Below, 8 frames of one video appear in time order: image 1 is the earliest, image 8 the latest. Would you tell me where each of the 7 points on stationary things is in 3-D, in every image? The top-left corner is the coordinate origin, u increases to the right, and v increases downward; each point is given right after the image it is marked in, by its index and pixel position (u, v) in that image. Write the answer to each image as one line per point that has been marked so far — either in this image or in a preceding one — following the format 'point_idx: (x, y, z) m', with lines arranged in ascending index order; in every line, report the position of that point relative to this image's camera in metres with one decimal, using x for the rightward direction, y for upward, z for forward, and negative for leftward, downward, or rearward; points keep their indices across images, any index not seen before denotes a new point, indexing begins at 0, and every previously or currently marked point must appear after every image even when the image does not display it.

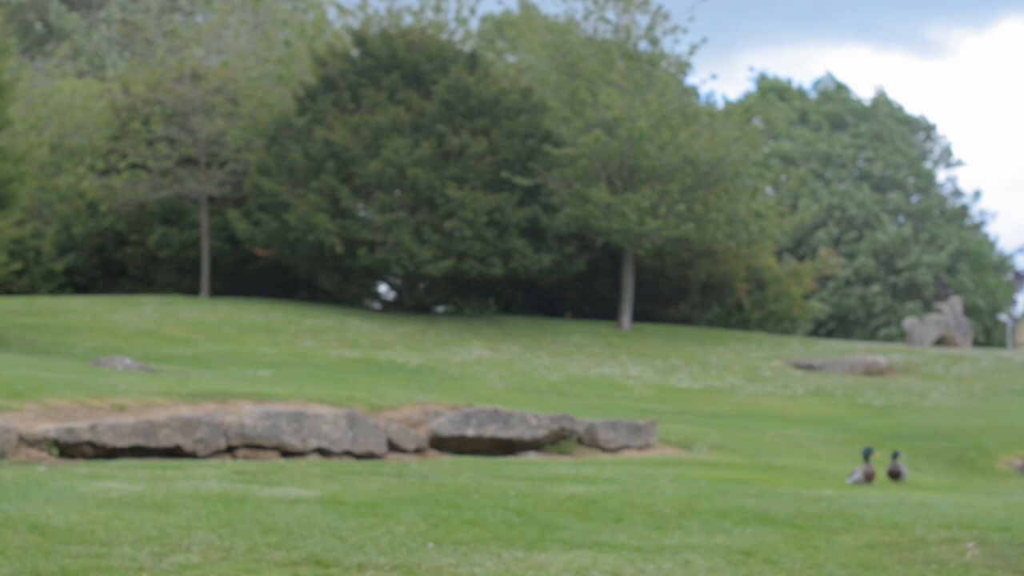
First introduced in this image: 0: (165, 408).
0: (-3.3, -1.1, +19.5) m
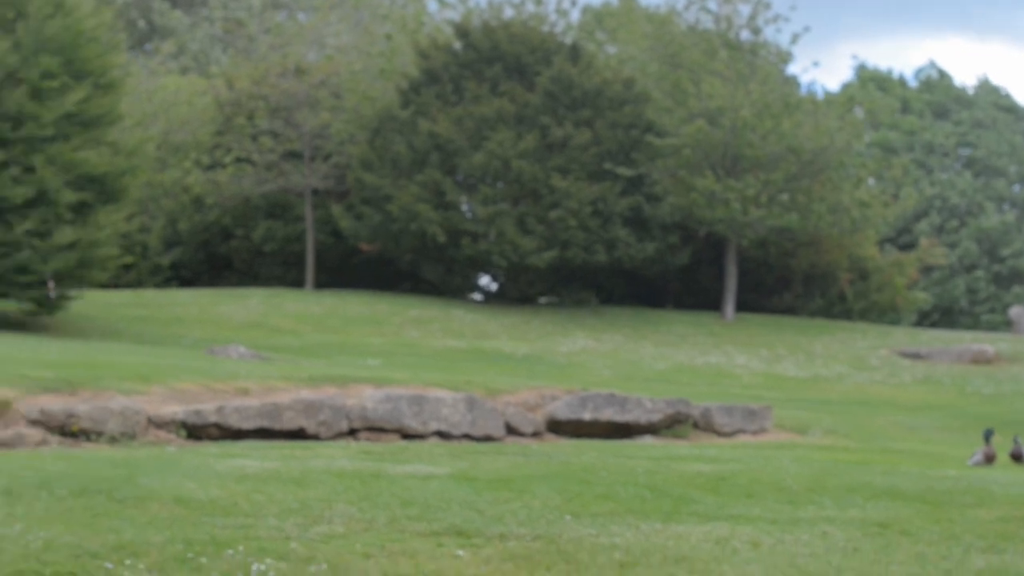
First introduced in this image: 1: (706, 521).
0: (-2.1, -1.0, +19.7) m
1: (+1.1, -1.4, +12.1) m
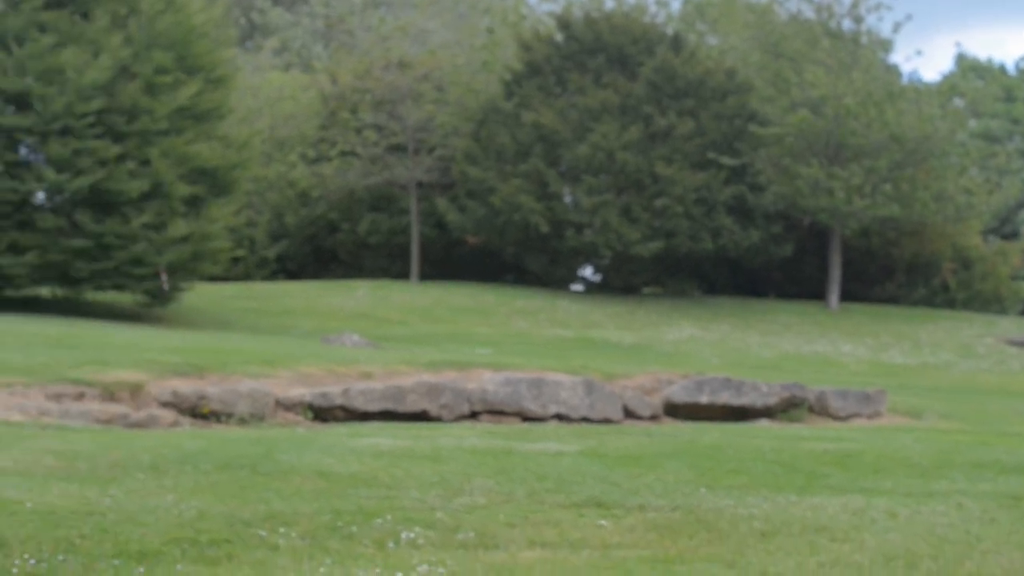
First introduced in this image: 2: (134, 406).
0: (-1.0, -0.8, +20.0) m
1: (+1.9, -1.2, +12.2) m
2: (-3.2, -1.0, +17.3) m
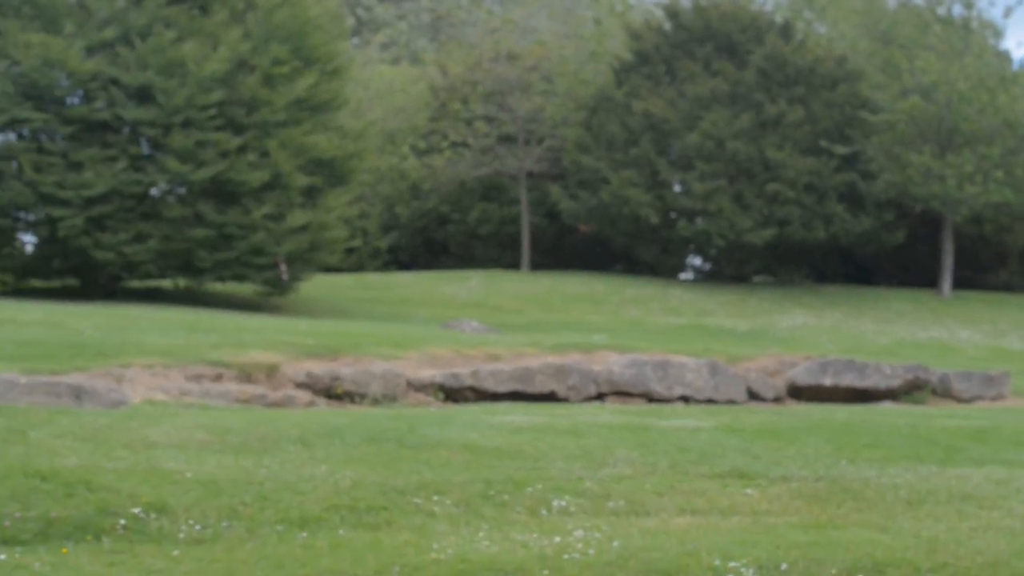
0: (+0.3, -0.7, +20.2) m
1: (+2.8, -1.1, +12.2) m
2: (-2.1, -0.8, +17.6) m
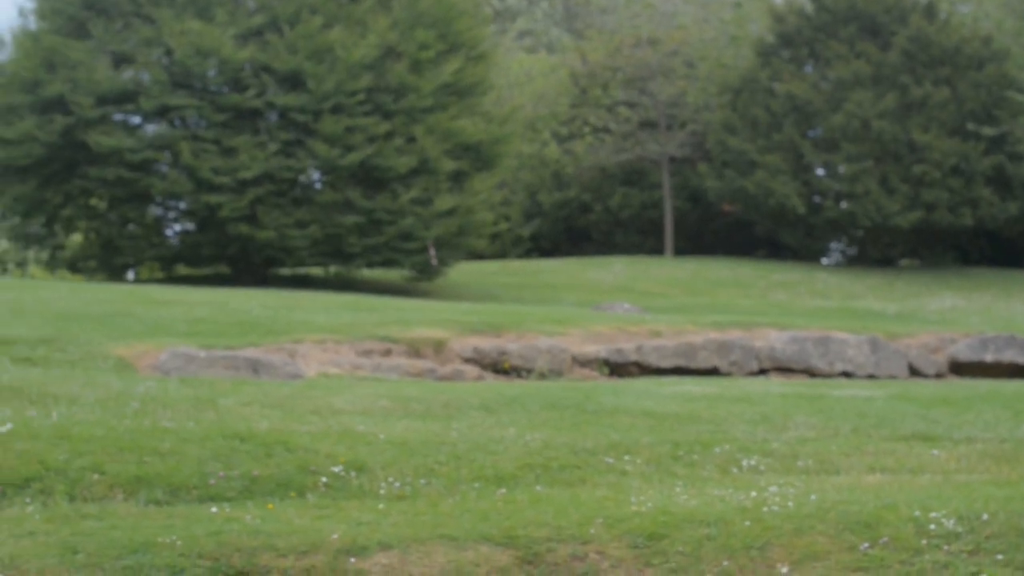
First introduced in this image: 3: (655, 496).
0: (+1.8, -0.4, +20.3) m
1: (+3.9, -0.8, +12.2) m
2: (-0.6, -0.6, +17.9) m
3: (+0.7, -0.9, +9.4) m
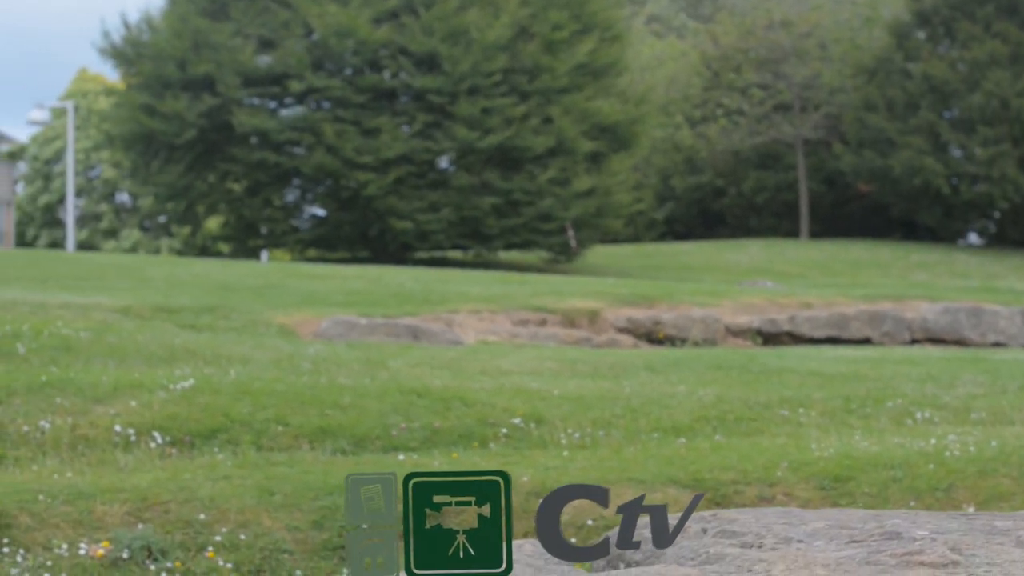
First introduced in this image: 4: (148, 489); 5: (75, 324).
0: (+3.3, -0.2, +20.3) m
1: (+4.9, -0.6, +12.2) m
2: (+0.7, -0.4, +18.1) m
3: (+1.5, -0.7, +9.5) m
4: (-1.7, -0.9, +9.5) m
5: (-3.3, -0.3, +15.5) m
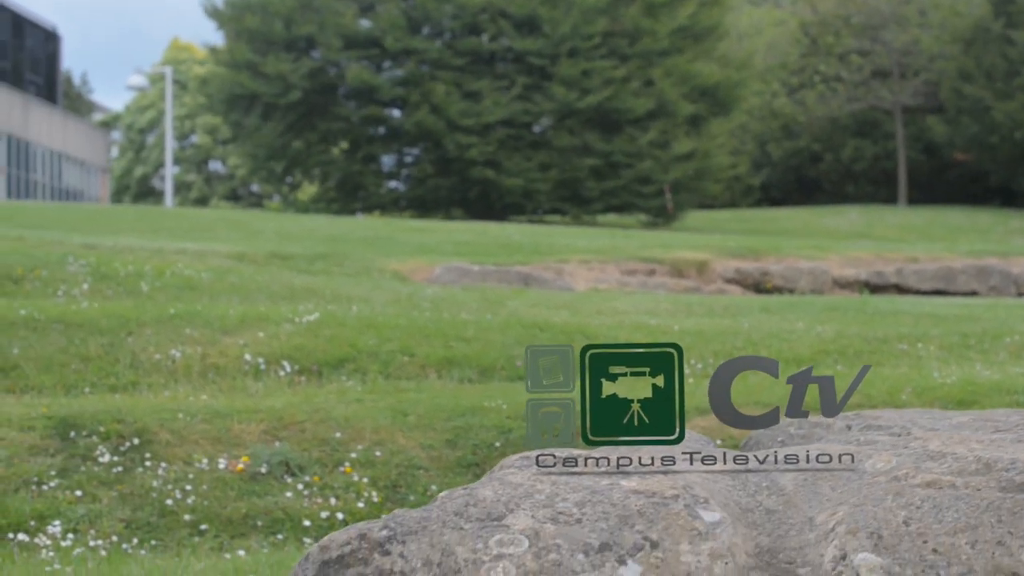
0: (+4.4, +0.3, +20.3) m
1: (+5.6, -0.3, +12.1) m
2: (+1.7, +0.1, +18.2) m
3: (+2.1, -0.4, +9.7) m
4: (-1.1, -0.6, +9.8) m
5: (-2.4, +0.2, +15.8) m
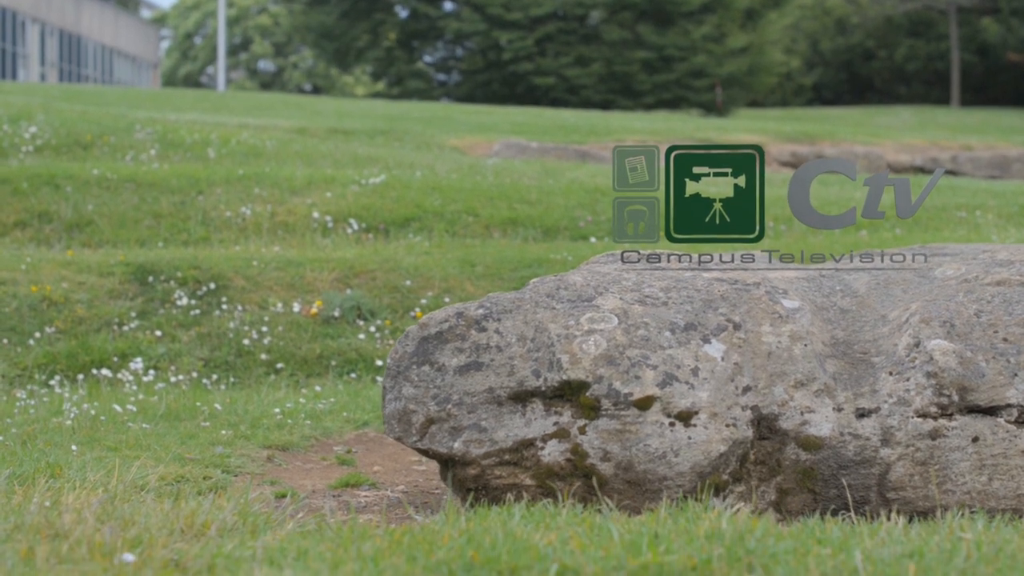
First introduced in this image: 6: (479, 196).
0: (+4.9, +1.4, +20.4) m
1: (+5.9, +0.4, +12.2) m
2: (+2.2, +1.1, +18.4) m
3: (+2.4, +0.2, +9.8) m
4: (-0.8, +0.1, +10.1) m
5: (-2.0, +1.2, +16.1) m
6: (-0.2, +0.5, +11.9) m
